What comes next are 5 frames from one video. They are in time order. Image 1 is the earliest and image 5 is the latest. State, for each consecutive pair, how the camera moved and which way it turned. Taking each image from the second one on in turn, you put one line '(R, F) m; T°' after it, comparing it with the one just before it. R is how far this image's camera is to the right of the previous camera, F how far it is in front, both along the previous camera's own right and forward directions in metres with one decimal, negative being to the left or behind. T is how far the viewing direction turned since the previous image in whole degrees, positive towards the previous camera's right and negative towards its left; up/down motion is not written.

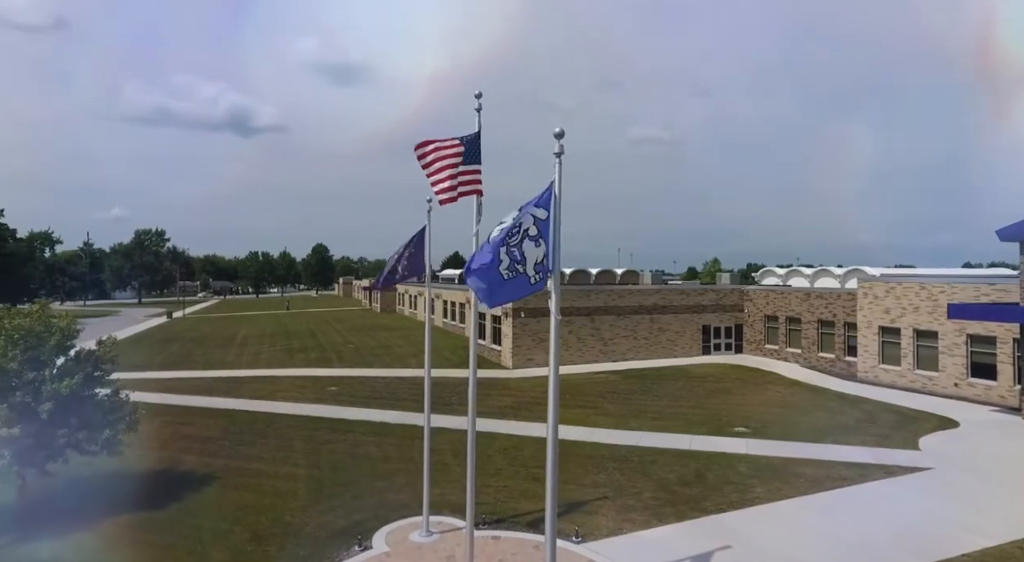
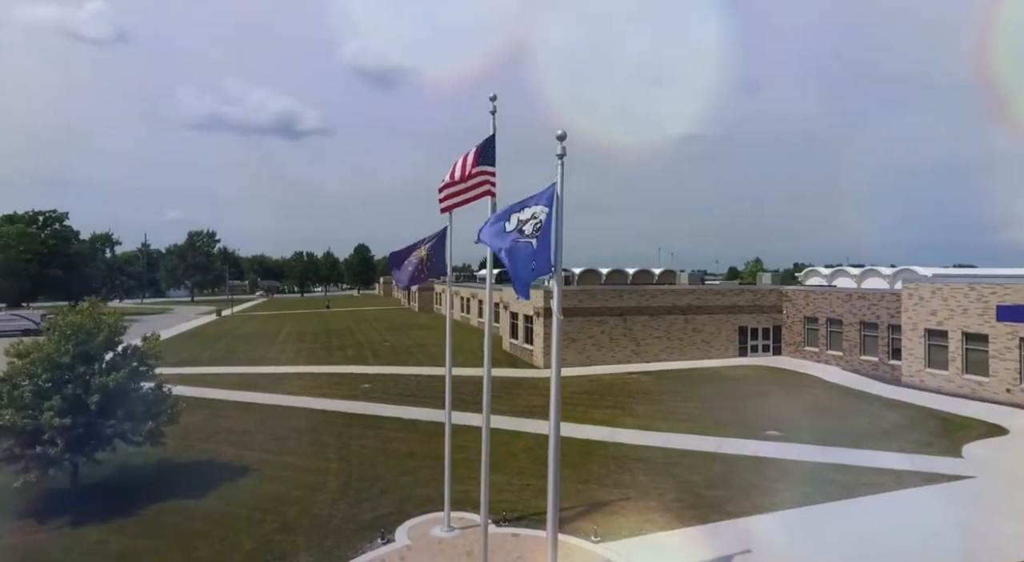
(+0.5, -0.2) m; -4°
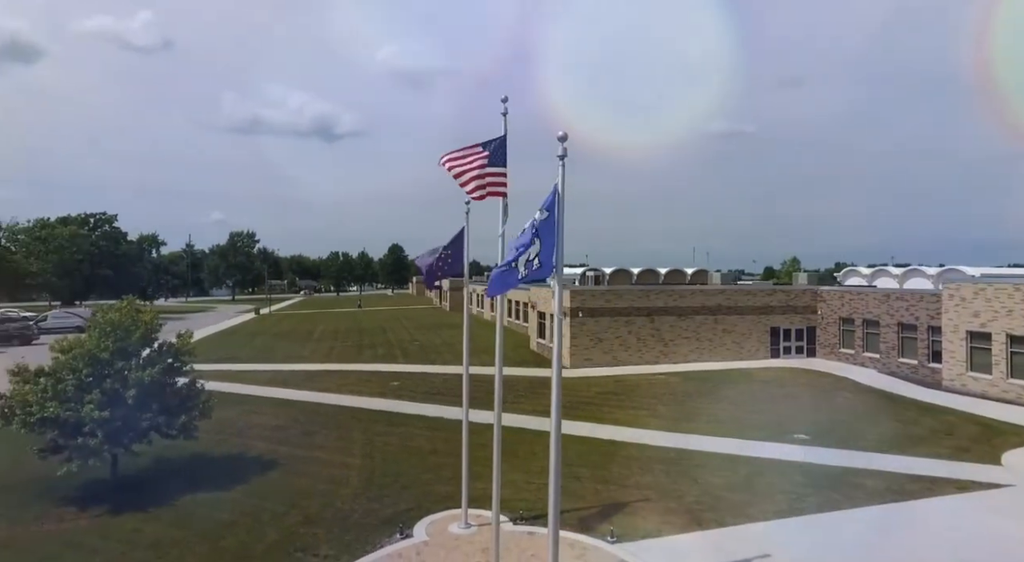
(+0.5, -0.1) m; -3°
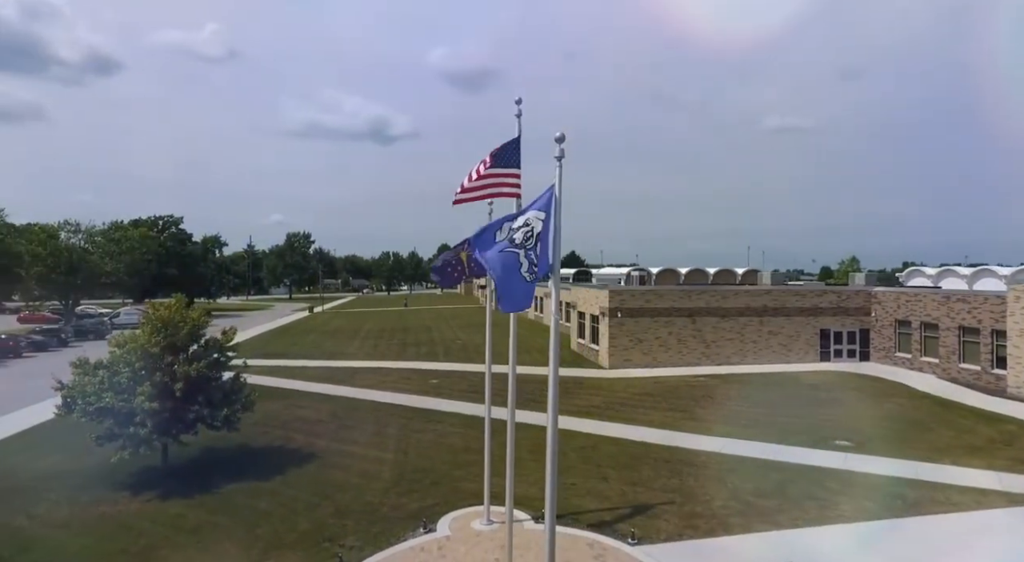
(+0.8, -0.1) m; -5°
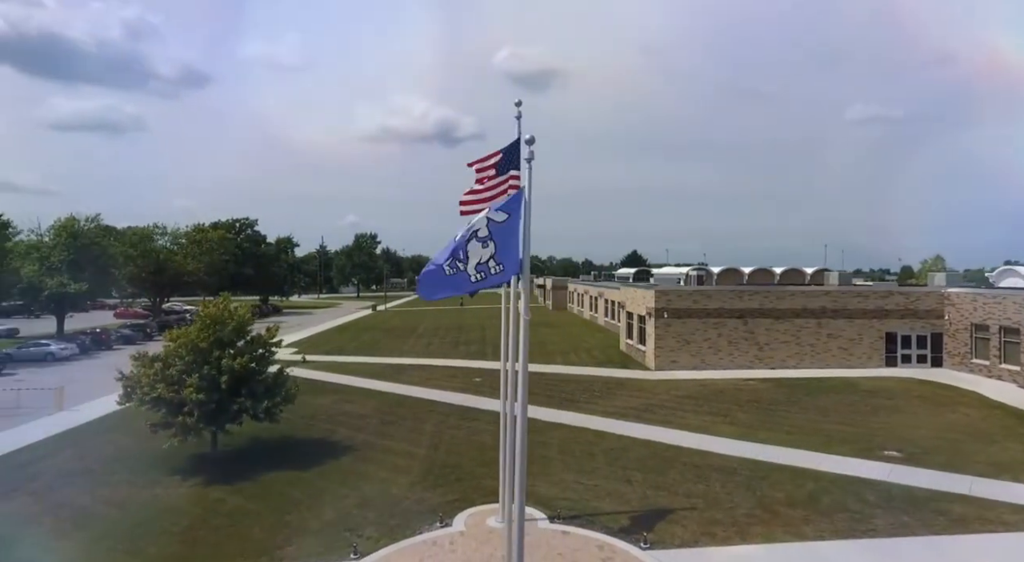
(+1.4, 0.0) m; -7°
